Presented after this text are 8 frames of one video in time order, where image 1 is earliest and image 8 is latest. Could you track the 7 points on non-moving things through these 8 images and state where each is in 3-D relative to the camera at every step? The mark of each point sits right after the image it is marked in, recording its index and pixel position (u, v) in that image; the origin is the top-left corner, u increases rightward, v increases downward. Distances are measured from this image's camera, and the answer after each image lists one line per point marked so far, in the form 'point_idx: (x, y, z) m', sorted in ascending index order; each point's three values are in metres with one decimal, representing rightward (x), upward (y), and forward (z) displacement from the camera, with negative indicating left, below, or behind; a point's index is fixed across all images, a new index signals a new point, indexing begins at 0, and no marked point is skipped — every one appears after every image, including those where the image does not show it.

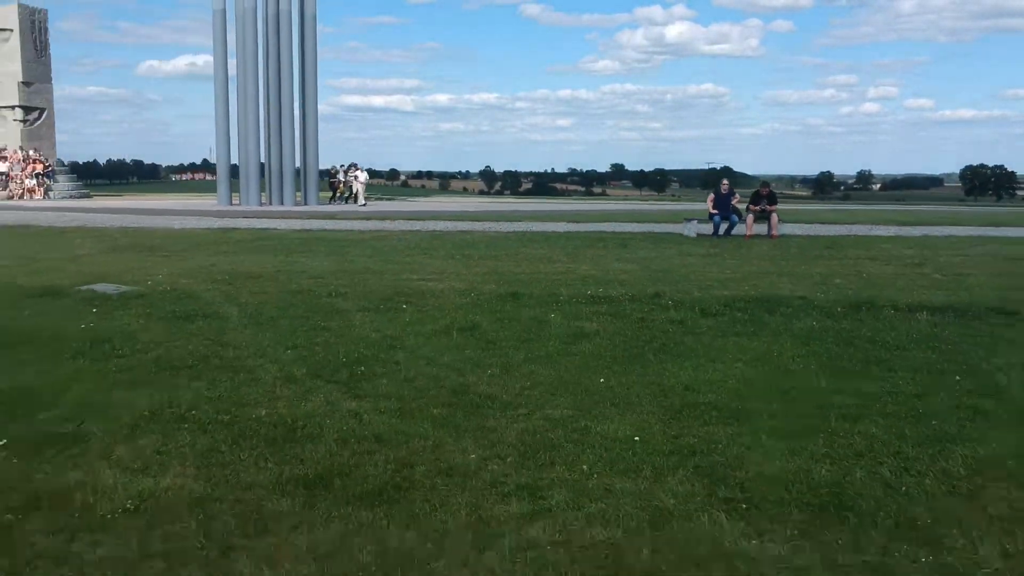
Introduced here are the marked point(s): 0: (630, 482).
0: (+0.4, -0.6, +2.8) m
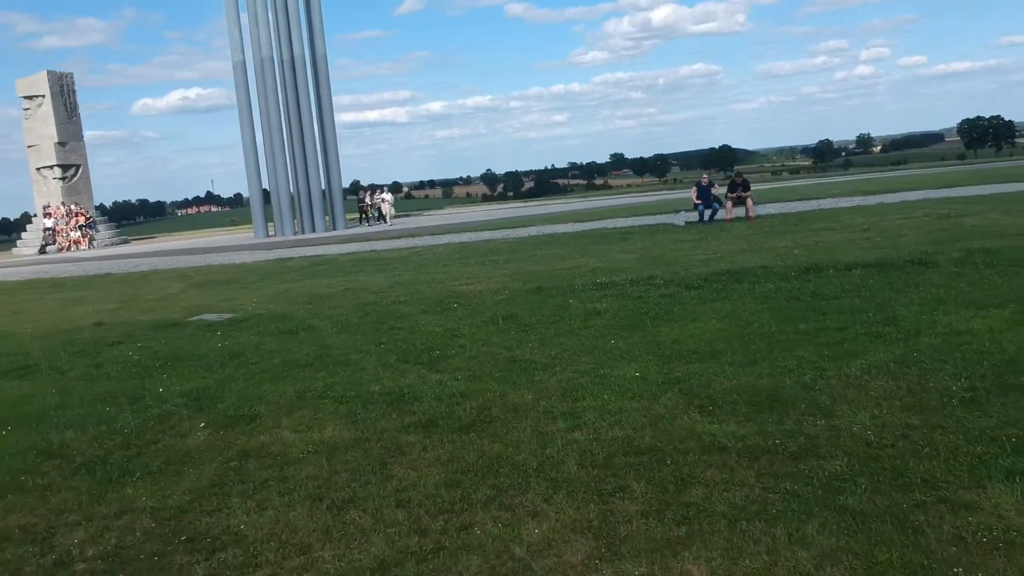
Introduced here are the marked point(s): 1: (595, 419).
0: (+0.6, -0.5, +4.1) m
1: (+0.4, -0.6, +4.0) m
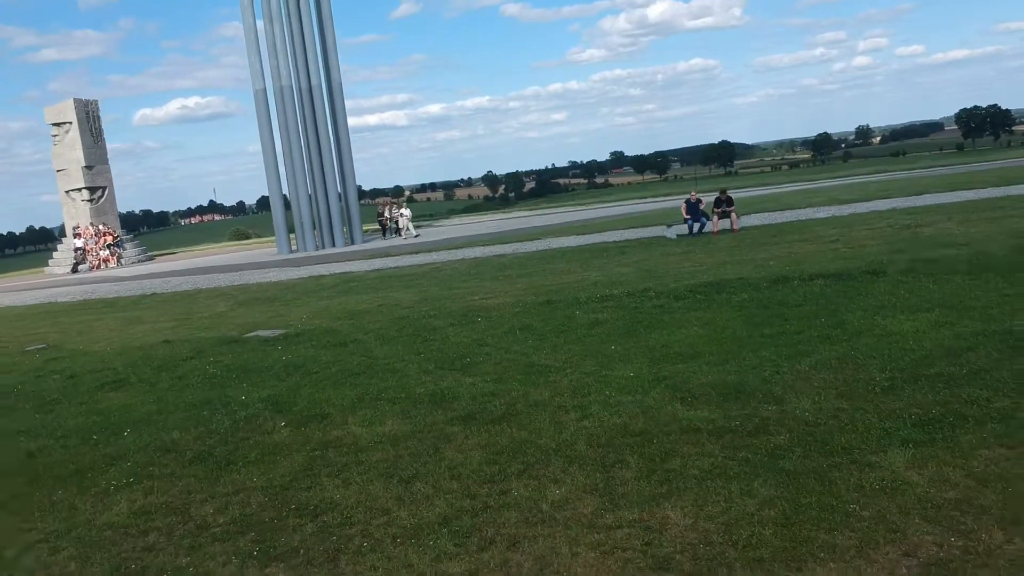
0: (+0.7, -0.6, +5.2) m
1: (+0.5, -0.7, +5.1) m
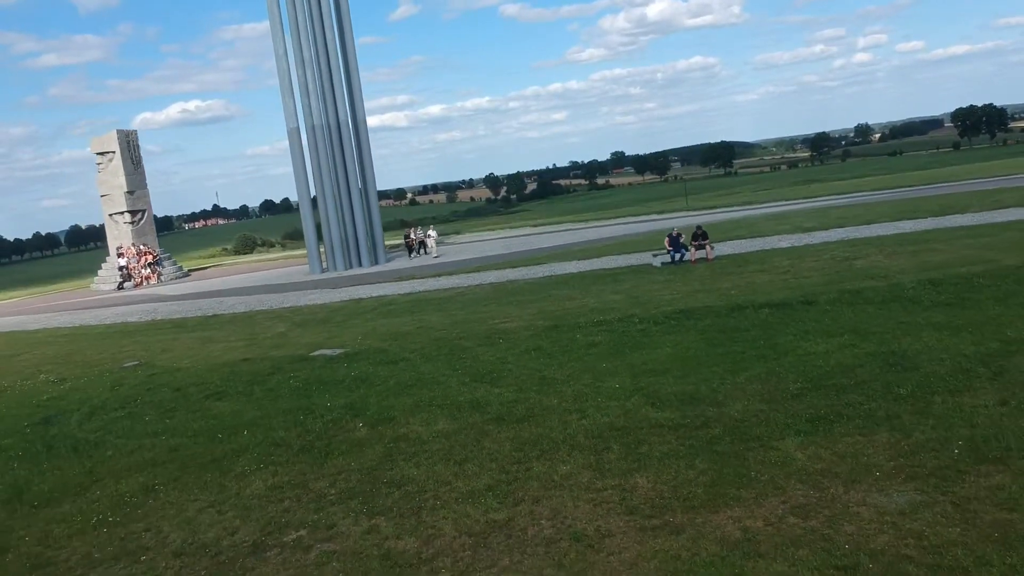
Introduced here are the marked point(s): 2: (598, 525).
0: (+0.8, -0.9, +7.2) m
1: (+0.6, -1.0, +7.0) m
2: (+0.5, -1.4, +5.2) m
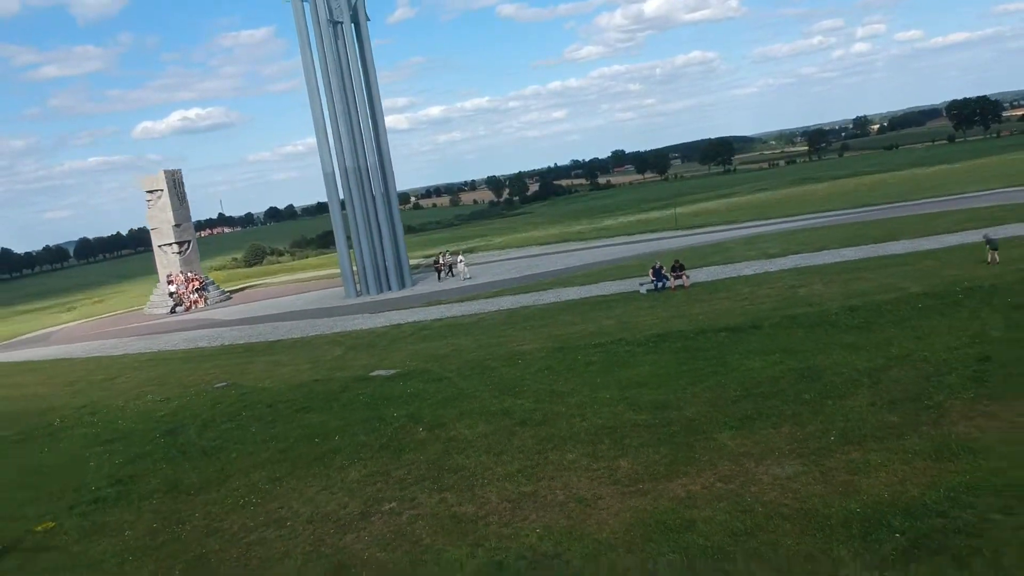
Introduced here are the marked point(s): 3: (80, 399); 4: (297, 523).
0: (+1.0, -1.3, +9.9) m
1: (+0.9, -1.4, +9.8) m
2: (+0.7, -1.8, +7.9) m
3: (-7.3, -1.9, +15.3) m
4: (-2.1, -2.2, +8.5) m
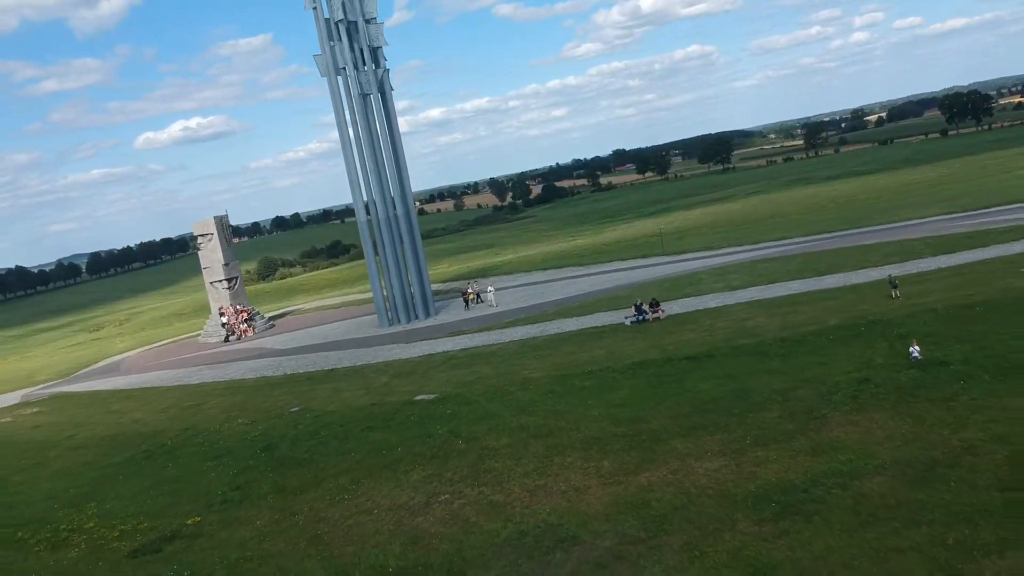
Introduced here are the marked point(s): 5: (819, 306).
0: (+1.3, -2.0, +13.7) m
1: (+1.1, -2.1, +13.5) m
2: (+0.9, -2.5, +11.7) m
3: (-7.1, -2.9, +19.1) m
4: (-1.8, -3.0, +12.3) m
5: (+5.9, -0.4, +17.3) m
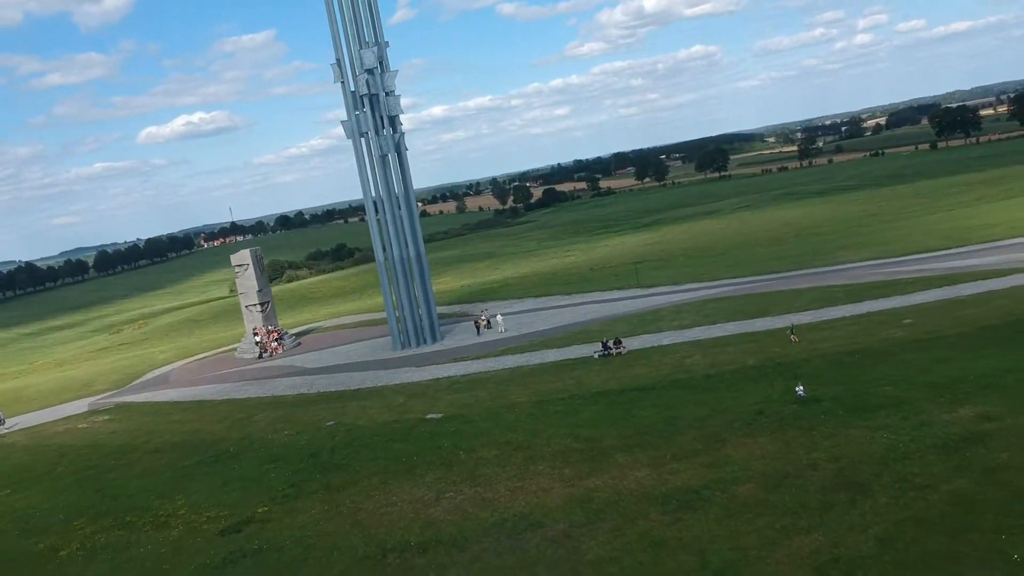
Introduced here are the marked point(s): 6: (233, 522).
0: (+1.0, -3.1, +18.3) m
1: (+0.8, -3.2, +18.2) m
2: (+0.7, -3.6, +16.3) m
3: (-7.3, -3.8, +23.8) m
4: (-2.1, -4.1, +17.0) m
5: (+5.7, -1.4, +22.0) m
6: (-5.5, -4.6, +17.9) m
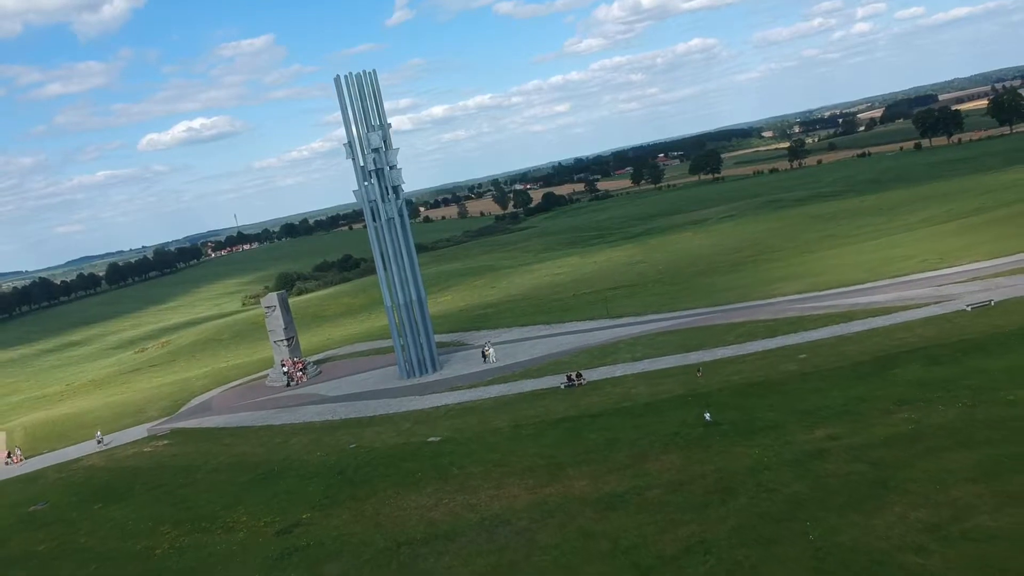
0: (+0.5, -4.6, +24.3) m
1: (+0.3, -4.7, +24.2) m
2: (+0.2, -5.1, +22.3) m
3: (-7.8, -5.5, +29.8) m
4: (-2.6, -5.6, +23.0) m
5: (+5.1, -2.8, +27.9) m
6: (-6.0, -6.3, +23.9) m
